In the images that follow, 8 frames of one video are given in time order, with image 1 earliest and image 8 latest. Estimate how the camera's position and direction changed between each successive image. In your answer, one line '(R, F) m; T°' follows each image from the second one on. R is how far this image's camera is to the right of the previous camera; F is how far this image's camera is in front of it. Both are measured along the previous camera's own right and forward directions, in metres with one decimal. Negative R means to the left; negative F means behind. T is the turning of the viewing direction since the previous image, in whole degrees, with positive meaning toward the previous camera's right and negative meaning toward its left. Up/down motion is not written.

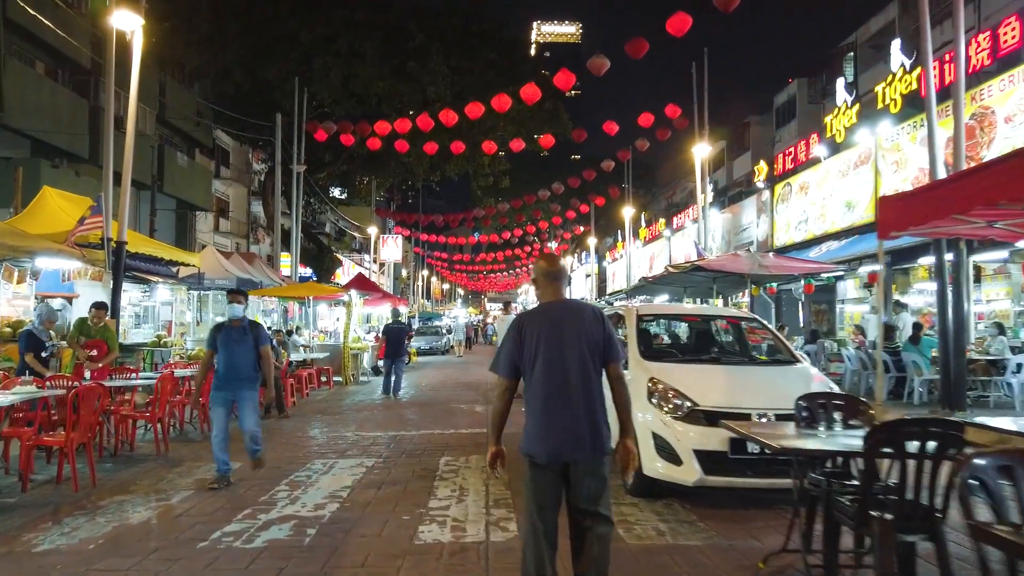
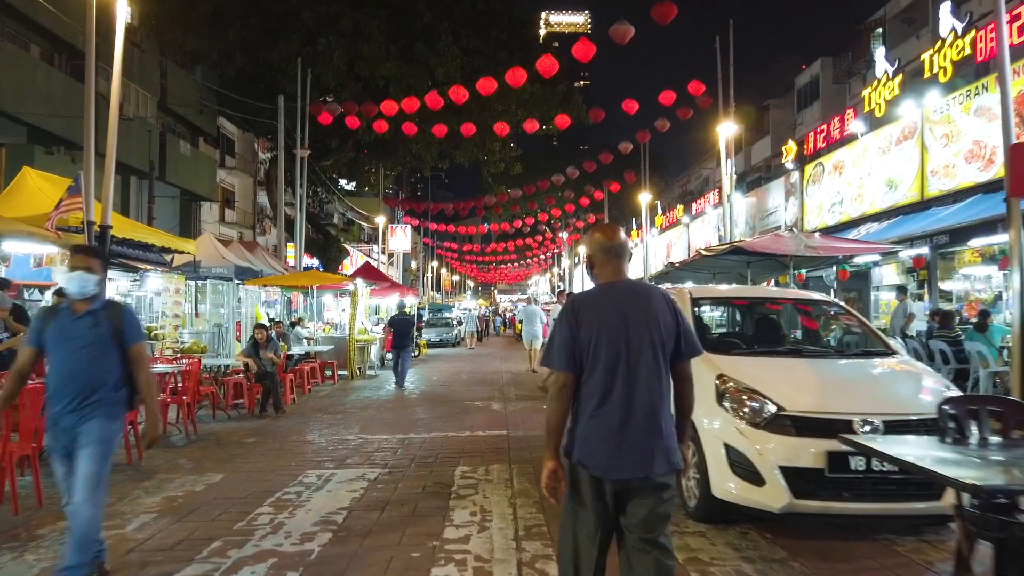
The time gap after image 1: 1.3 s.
(-0.1, +1.1) m; -1°
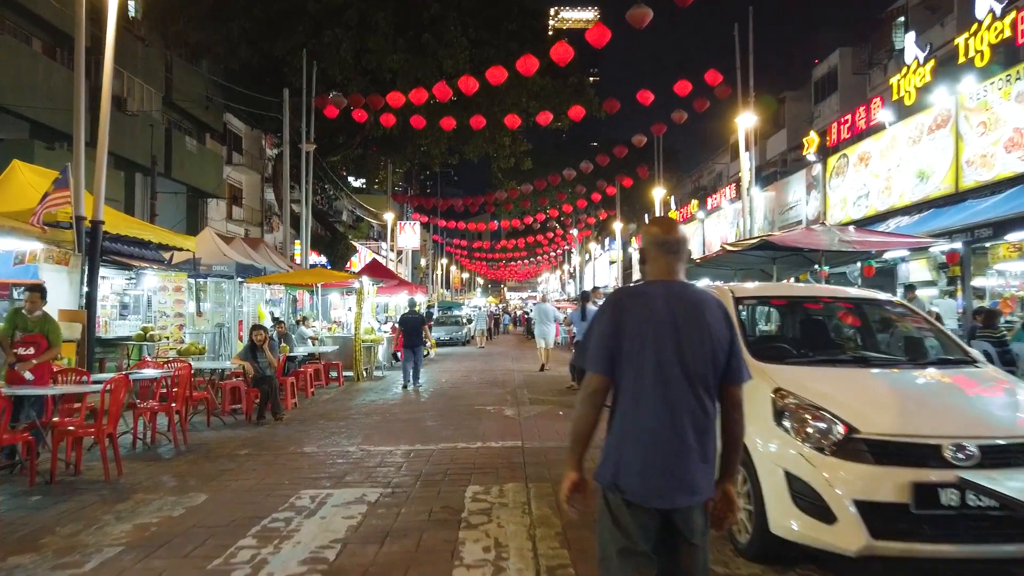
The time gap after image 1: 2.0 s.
(0.0, +0.6) m; -1°
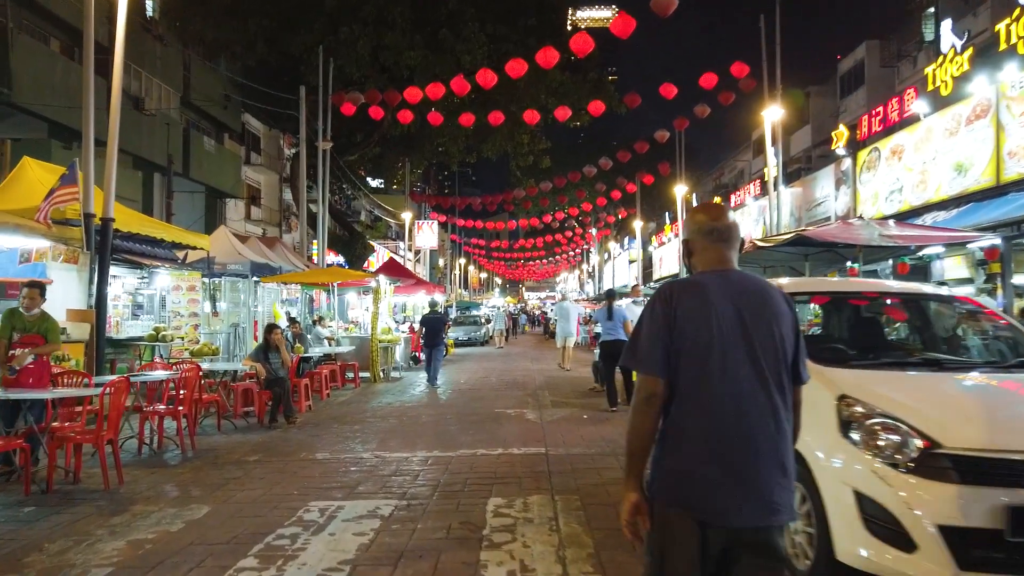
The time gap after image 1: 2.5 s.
(0.0, +0.4) m; -1°
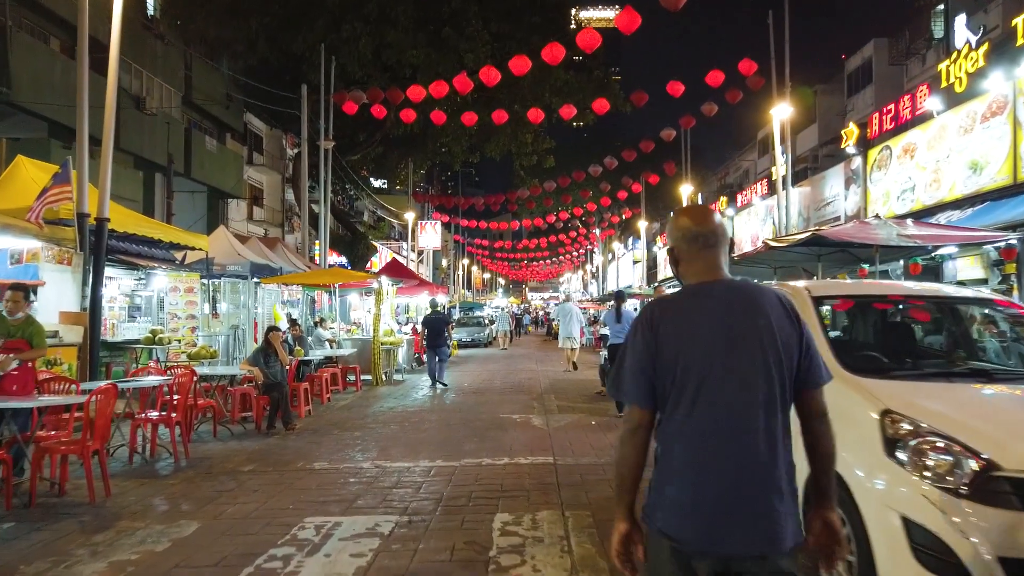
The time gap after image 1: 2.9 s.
(0.0, +0.3) m; 0°
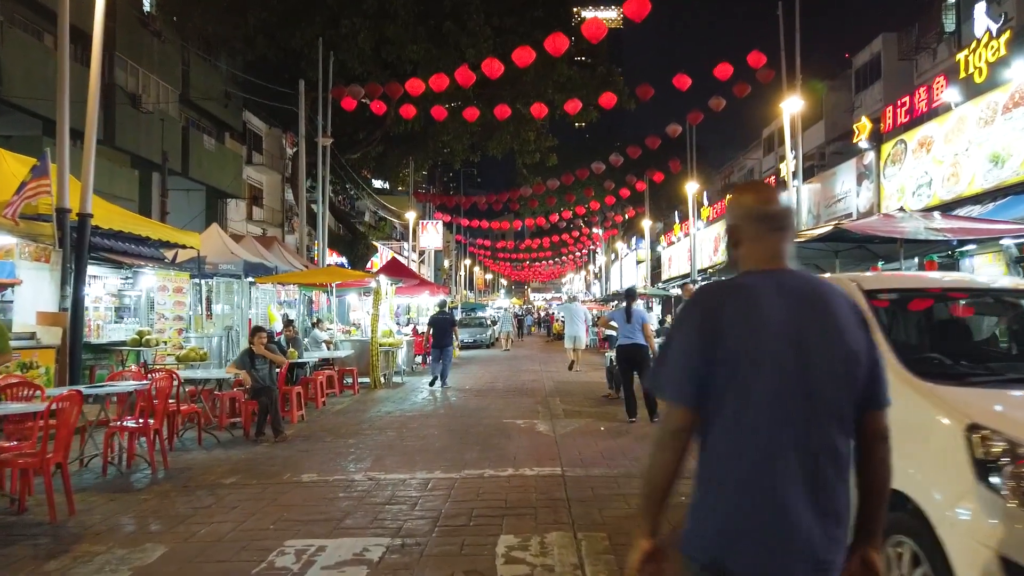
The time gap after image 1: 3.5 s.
(0.0, +0.5) m; 0°
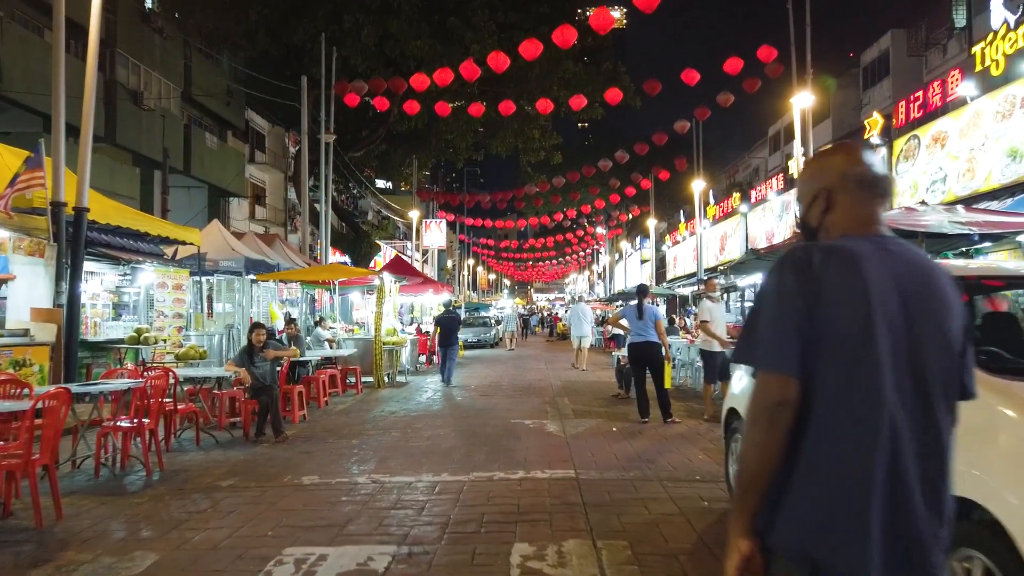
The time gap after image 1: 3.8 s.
(-0.1, +0.3) m; 0°
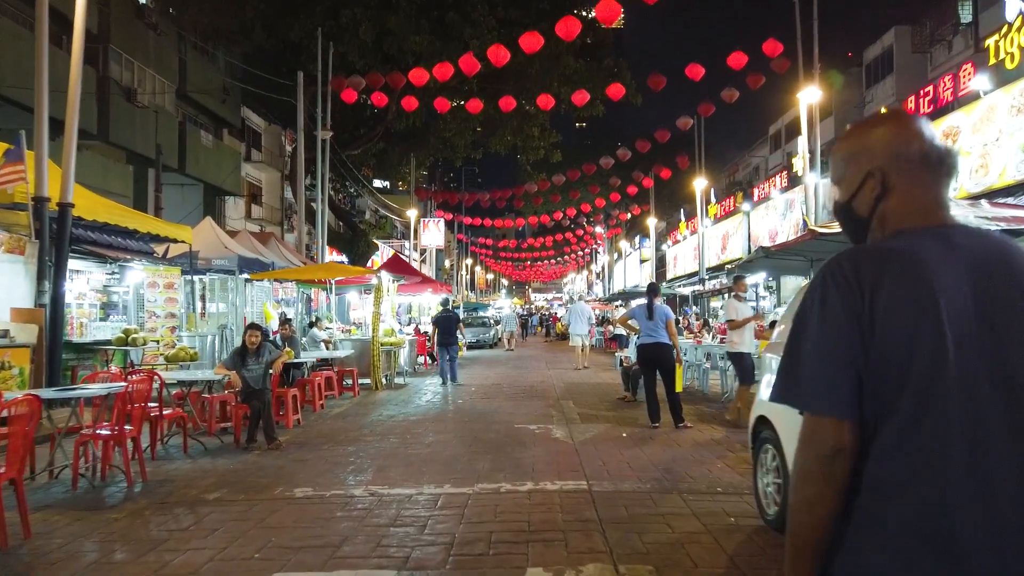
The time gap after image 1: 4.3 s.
(-0.1, +0.4) m; 0°
